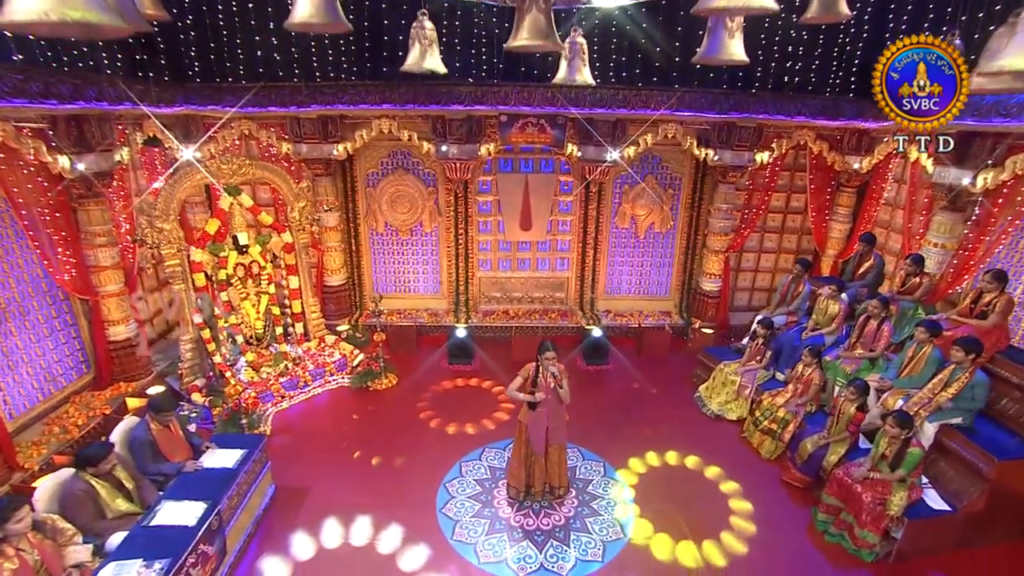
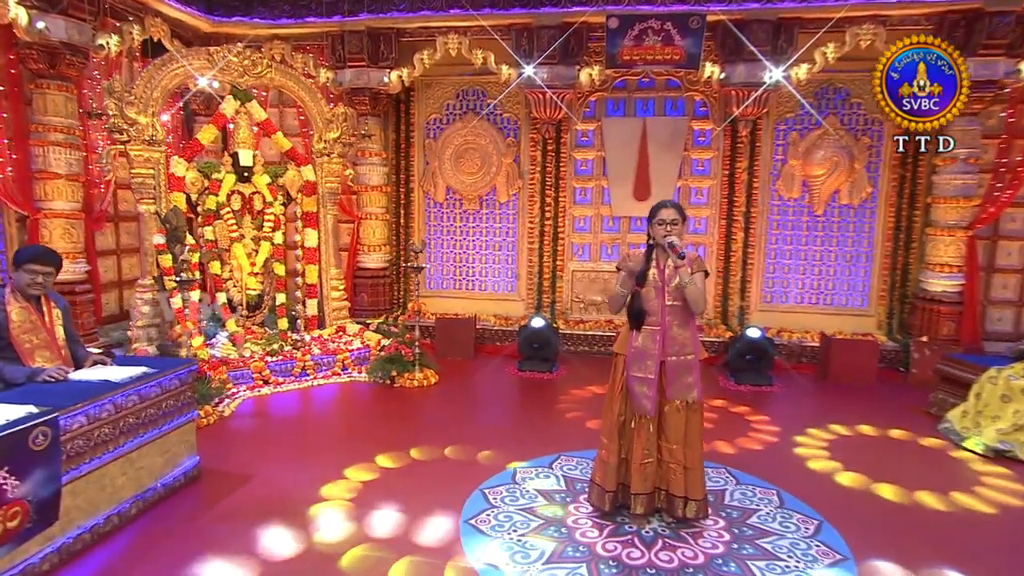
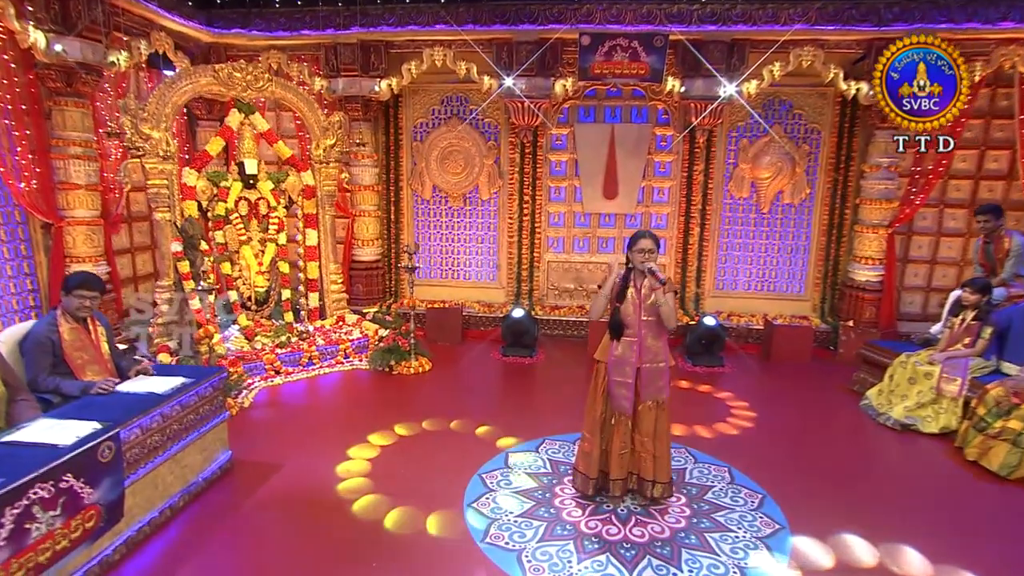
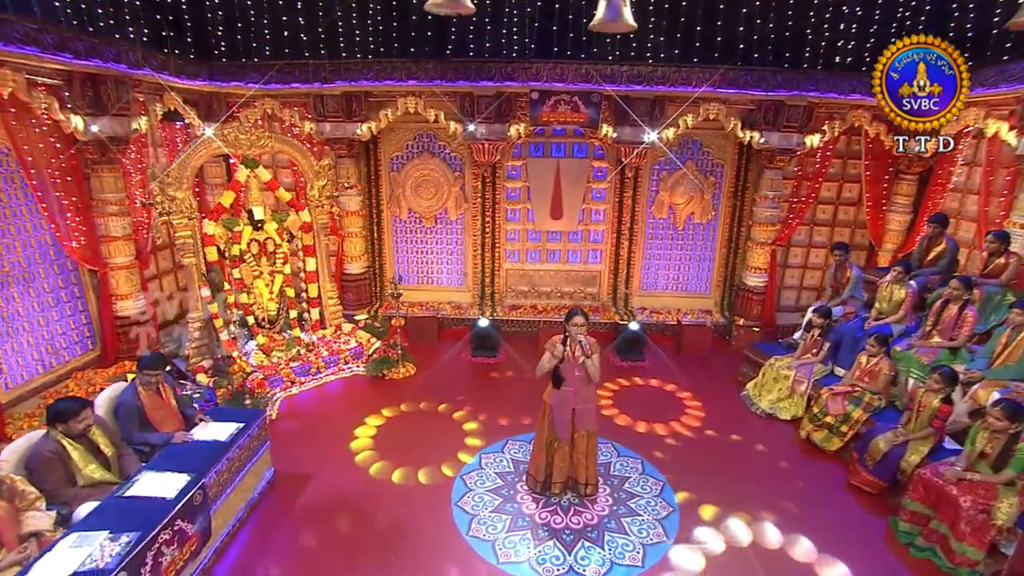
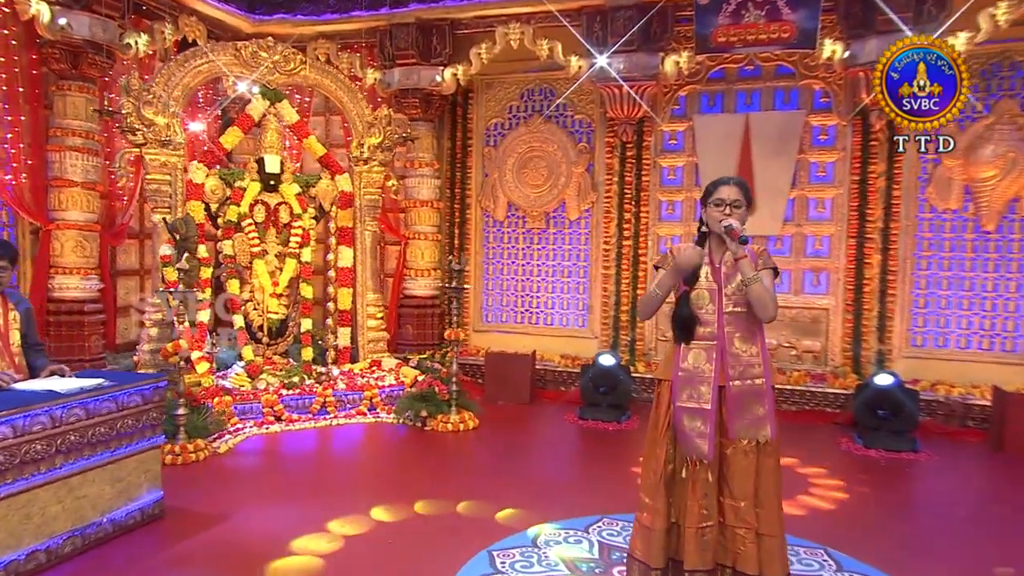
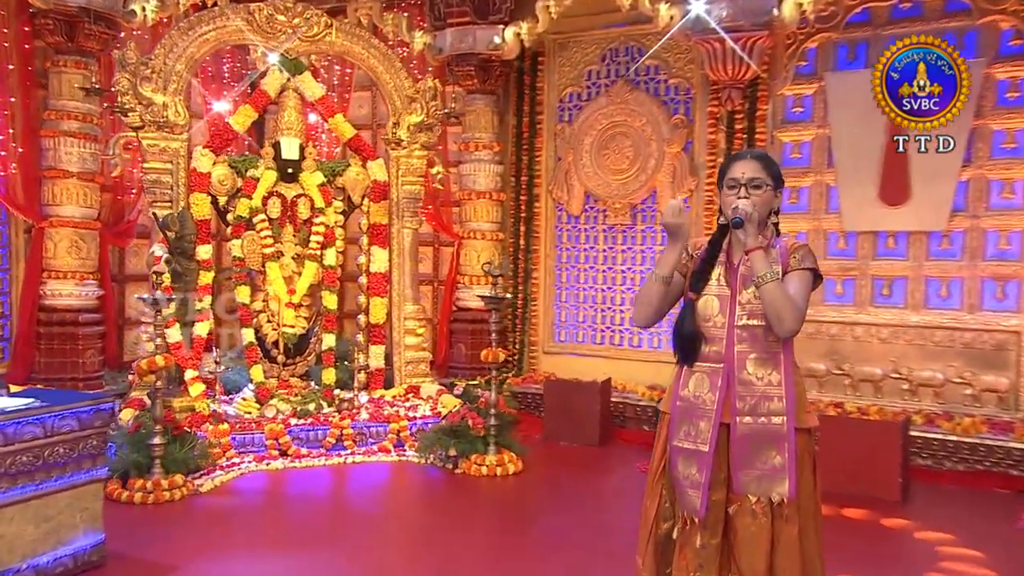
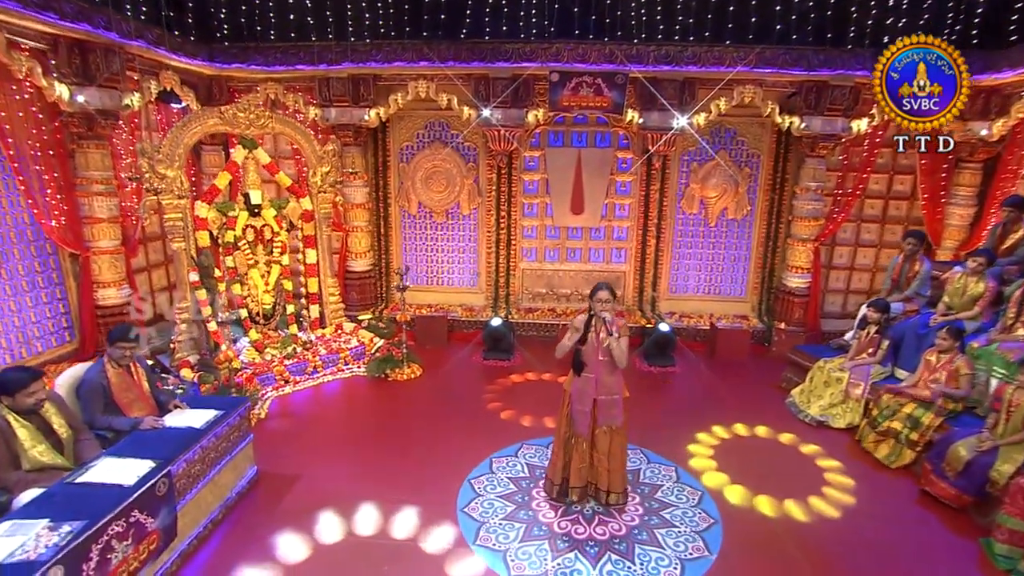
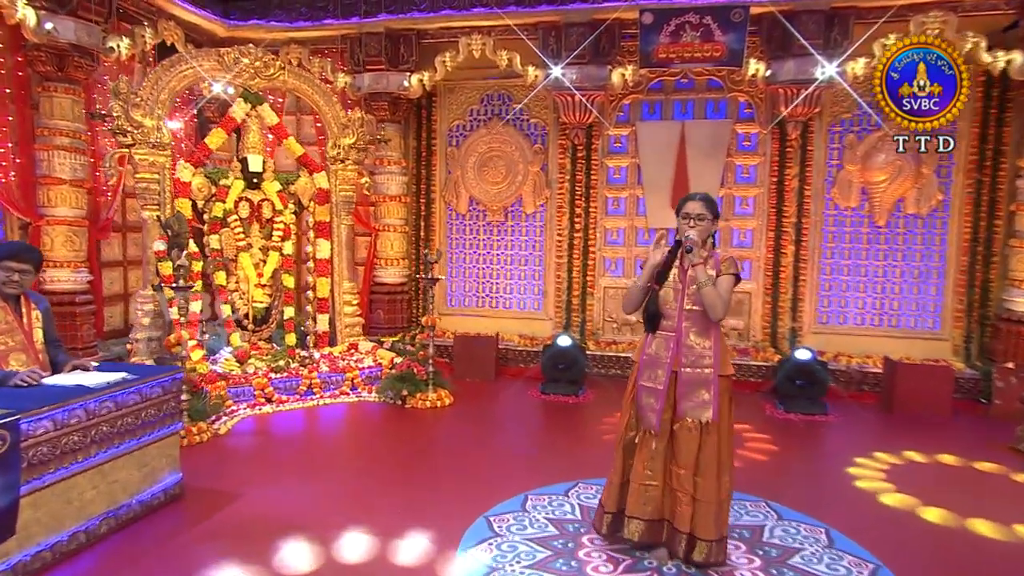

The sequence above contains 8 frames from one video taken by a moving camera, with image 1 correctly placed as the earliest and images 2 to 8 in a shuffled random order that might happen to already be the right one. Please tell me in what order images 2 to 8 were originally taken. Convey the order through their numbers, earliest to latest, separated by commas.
4, 7, 3, 2, 8, 5, 6
